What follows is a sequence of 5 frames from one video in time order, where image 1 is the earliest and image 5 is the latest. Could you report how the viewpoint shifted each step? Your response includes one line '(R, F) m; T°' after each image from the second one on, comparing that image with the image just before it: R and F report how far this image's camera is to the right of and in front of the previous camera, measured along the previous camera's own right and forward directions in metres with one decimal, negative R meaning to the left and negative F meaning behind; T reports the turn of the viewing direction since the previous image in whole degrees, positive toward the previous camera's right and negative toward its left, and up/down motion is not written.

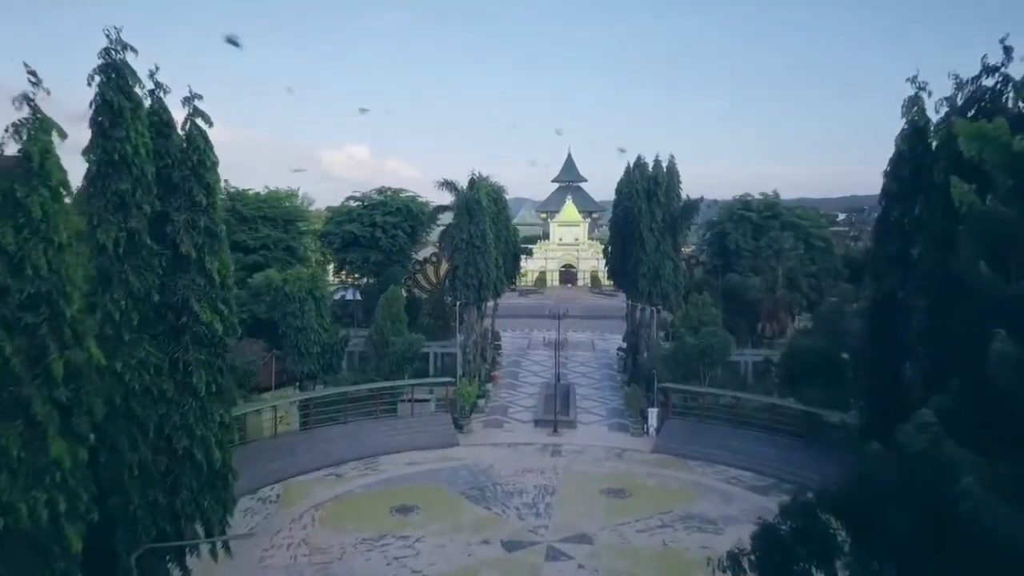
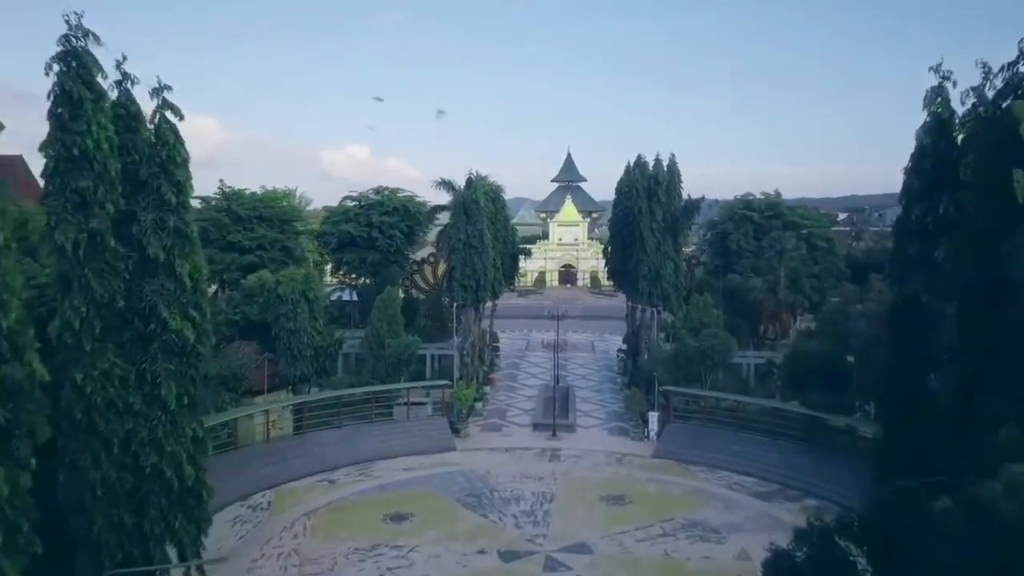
(+0.1, +0.5) m; 0°
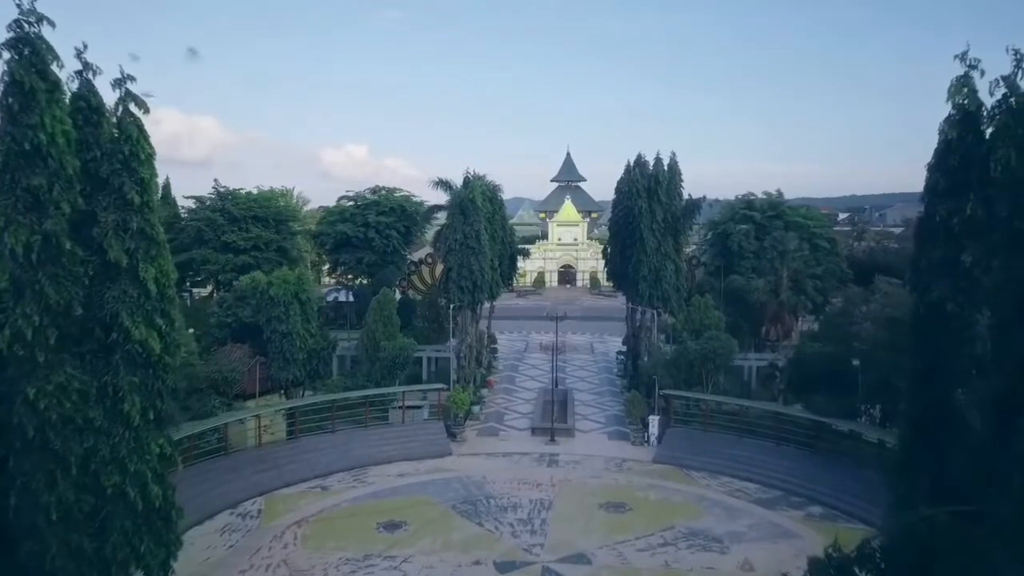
(+0.1, +0.5) m; 0°
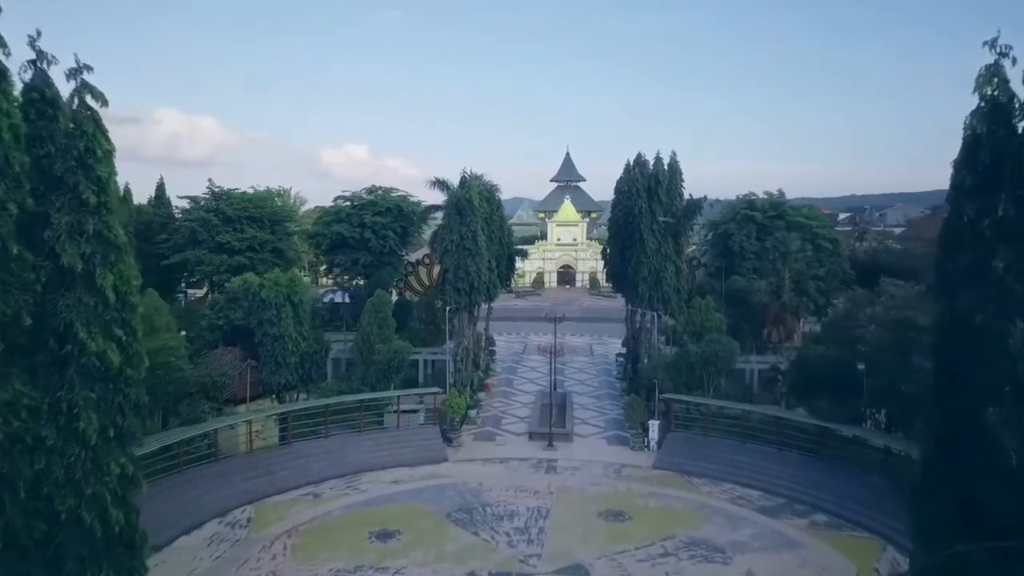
(+0.1, +0.5) m; 0°
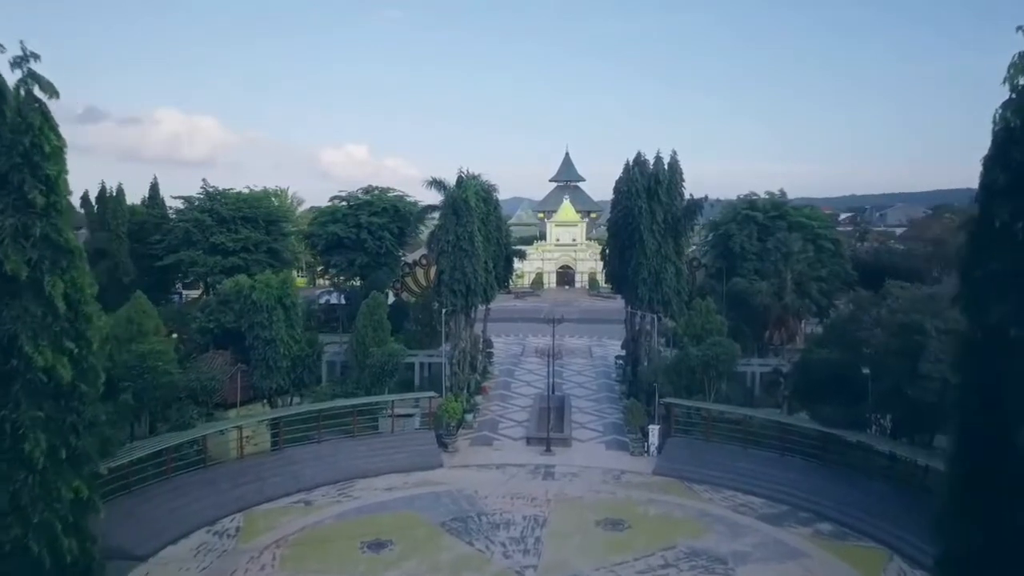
(+0.1, +0.5) m; 0°
